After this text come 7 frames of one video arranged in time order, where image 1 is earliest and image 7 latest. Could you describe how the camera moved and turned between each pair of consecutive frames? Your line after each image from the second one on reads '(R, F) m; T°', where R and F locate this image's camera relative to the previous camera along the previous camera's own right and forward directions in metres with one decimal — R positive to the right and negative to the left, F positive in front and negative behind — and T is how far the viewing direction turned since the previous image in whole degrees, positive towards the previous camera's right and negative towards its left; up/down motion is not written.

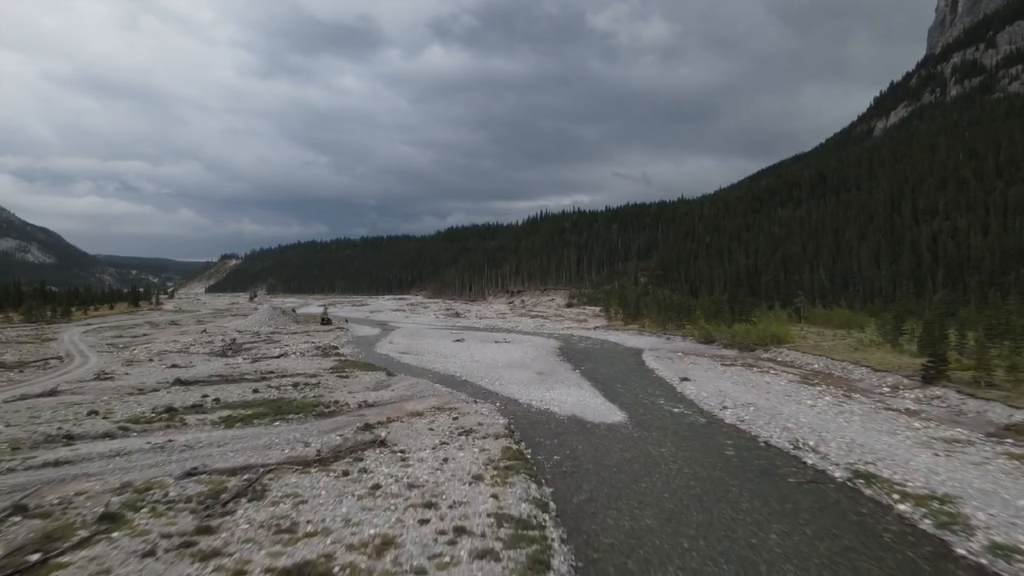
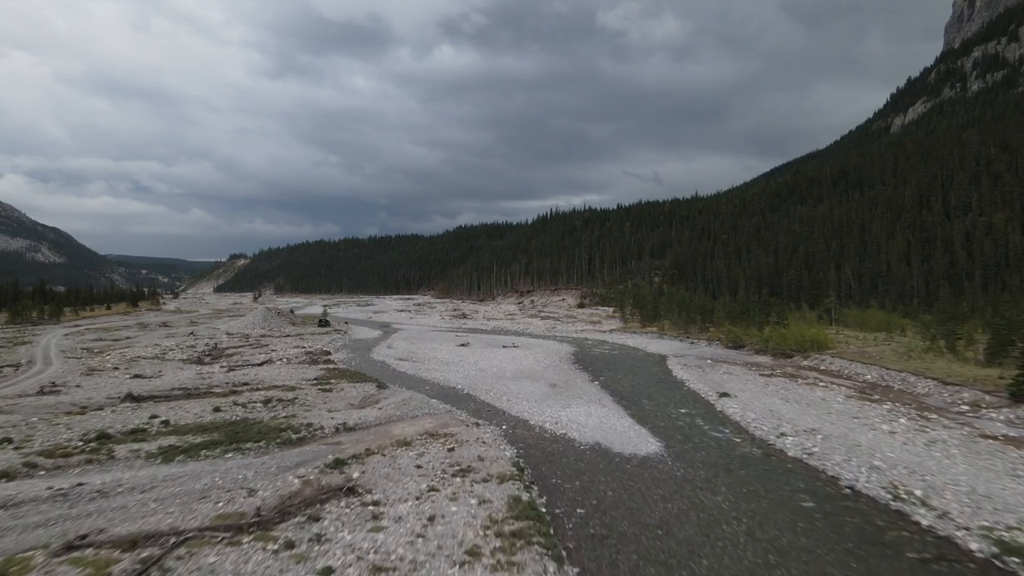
(0.0, +3.0) m; -1°
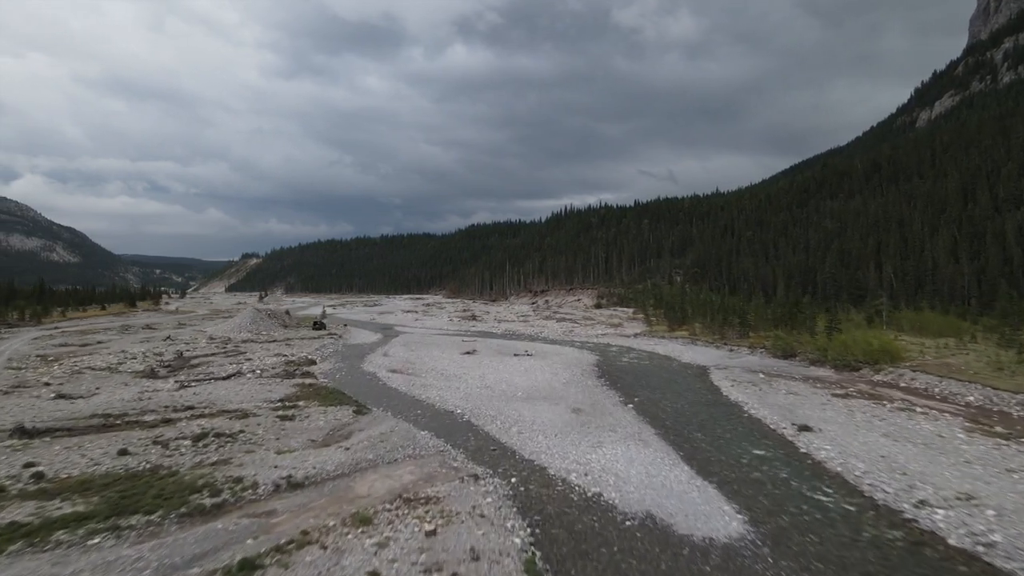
(0.0, +4.2) m; -1°
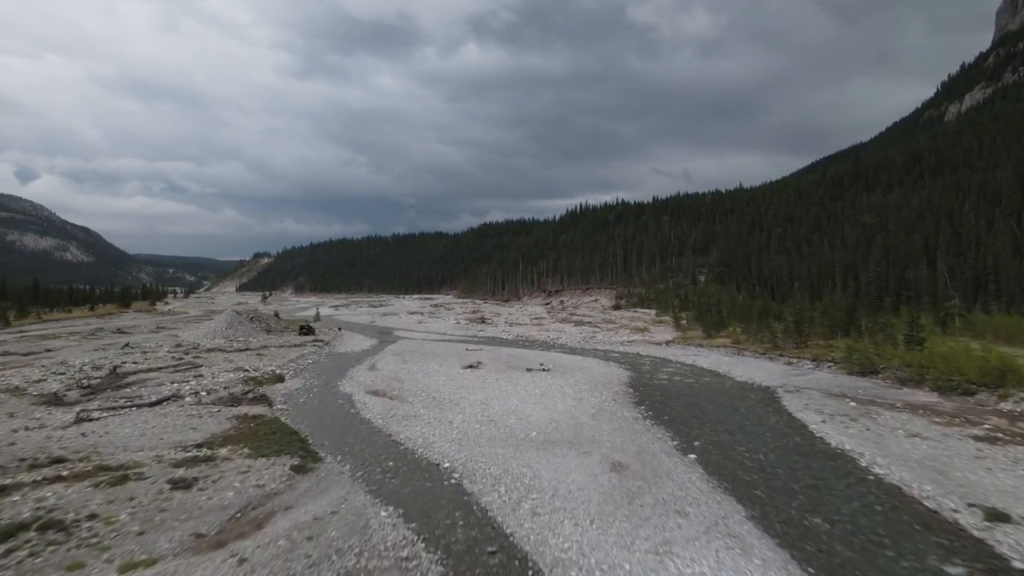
(0.0, +5.0) m; -1°
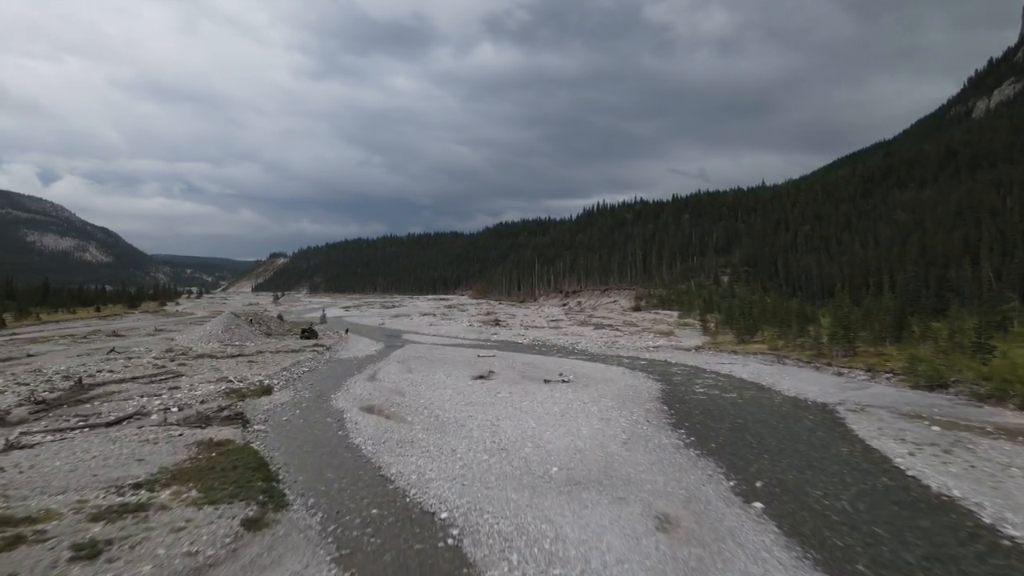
(0.0, +2.5) m; -1°
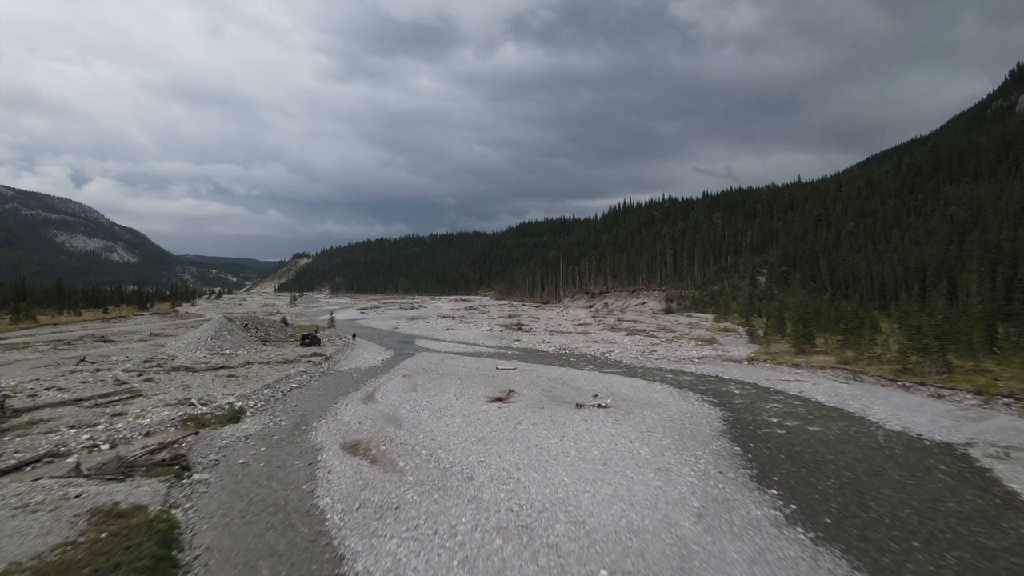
(0.0, +3.7) m; -2°
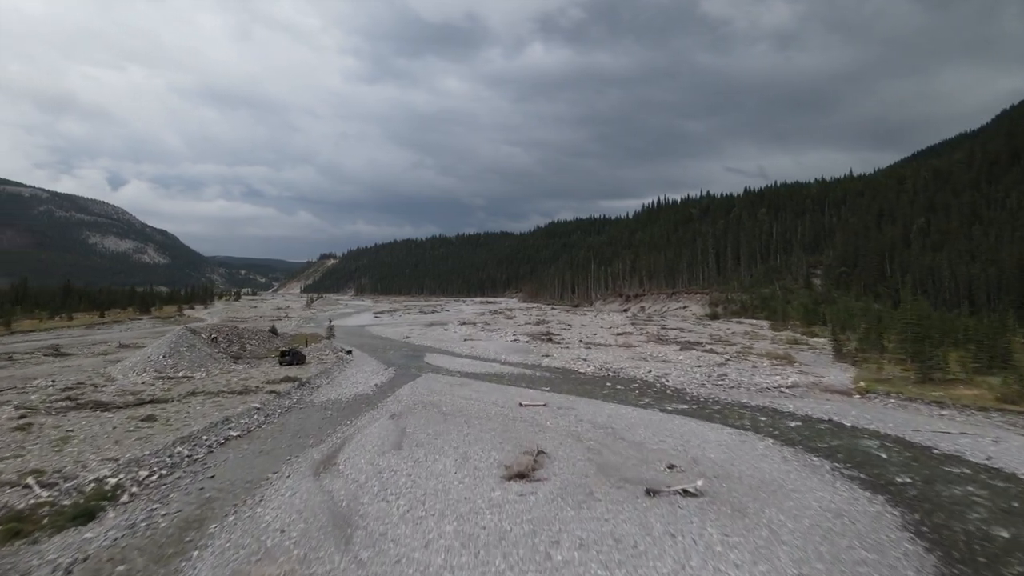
(0.0, +6.3) m; -2°
